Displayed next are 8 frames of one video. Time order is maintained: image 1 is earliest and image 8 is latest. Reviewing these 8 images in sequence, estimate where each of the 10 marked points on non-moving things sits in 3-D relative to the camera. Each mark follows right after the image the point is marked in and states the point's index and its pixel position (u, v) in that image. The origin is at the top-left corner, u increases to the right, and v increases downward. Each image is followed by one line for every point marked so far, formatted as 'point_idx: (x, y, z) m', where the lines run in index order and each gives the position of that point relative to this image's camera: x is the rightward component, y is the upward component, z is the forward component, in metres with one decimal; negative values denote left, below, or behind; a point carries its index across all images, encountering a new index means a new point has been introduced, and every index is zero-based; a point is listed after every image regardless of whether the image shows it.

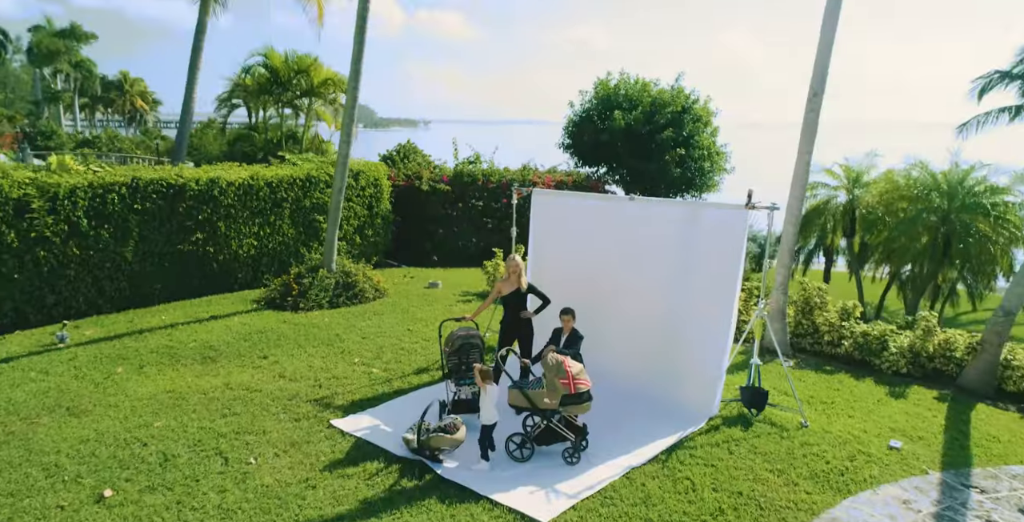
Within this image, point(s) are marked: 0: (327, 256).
0: (-3.5, 0.0, +11.5) m
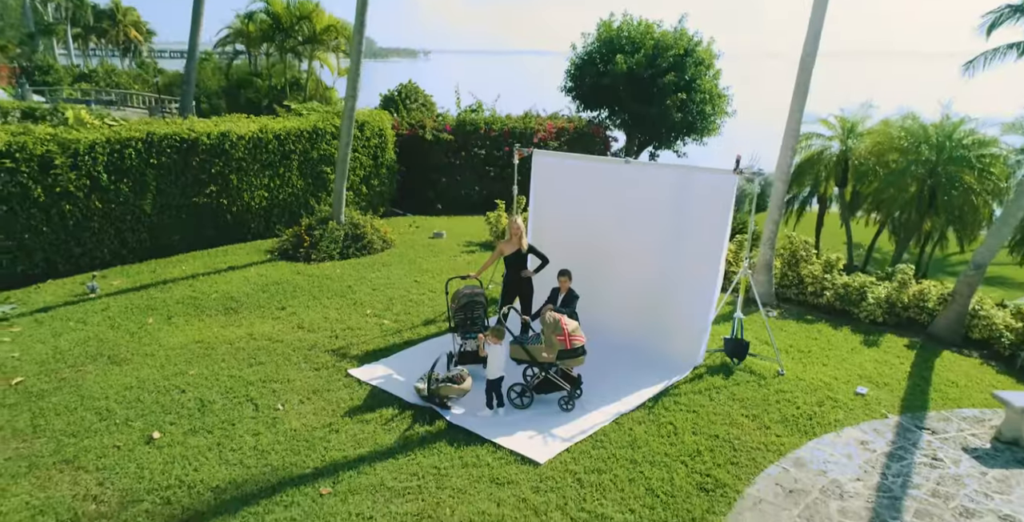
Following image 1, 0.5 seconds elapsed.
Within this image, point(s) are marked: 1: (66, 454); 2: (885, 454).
0: (-3.4, +1.0, +11.9) m
1: (-4.1, -1.7, +5.6) m
2: (+3.8, -1.9, +6.1) m
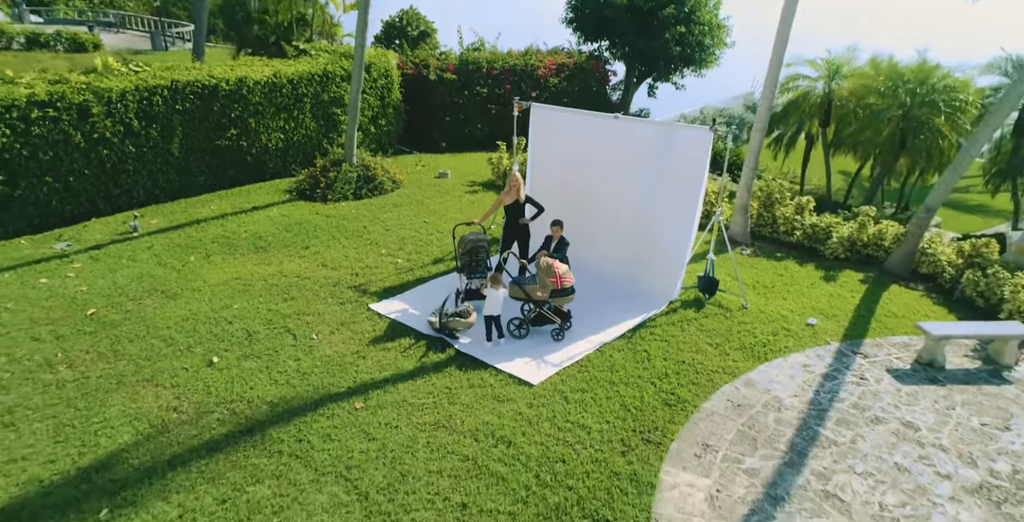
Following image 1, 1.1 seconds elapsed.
0: (-3.4, +2.3, +12.7) m
1: (-4.1, -1.2, +6.9) m
2: (+3.7, -1.4, +7.3) m
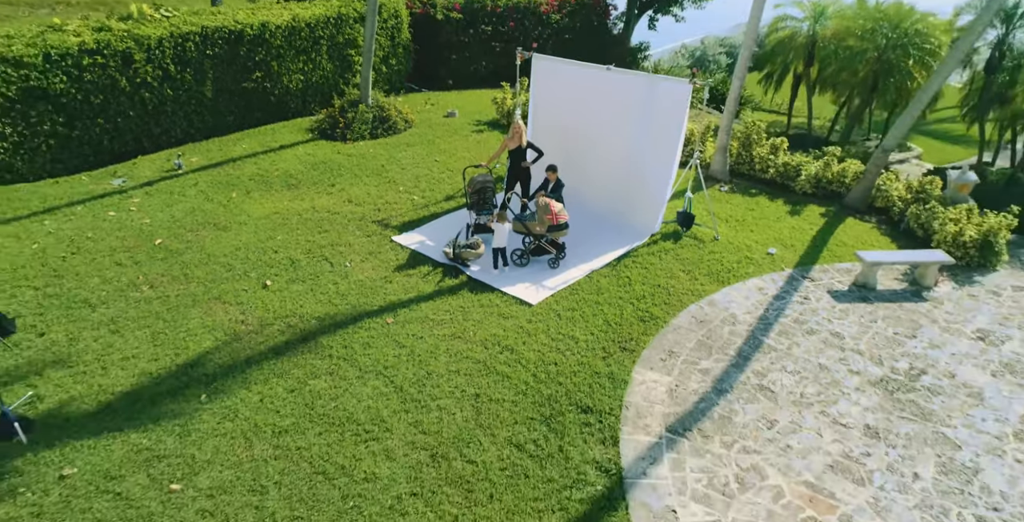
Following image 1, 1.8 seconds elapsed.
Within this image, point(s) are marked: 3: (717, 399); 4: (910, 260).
0: (-3.3, +3.8, +13.7) m
1: (-4.1, -0.4, +8.3) m
2: (+3.8, -0.5, +8.7) m
3: (+2.4, -1.6, +6.9) m
4: (+5.7, 0.0, +8.4) m
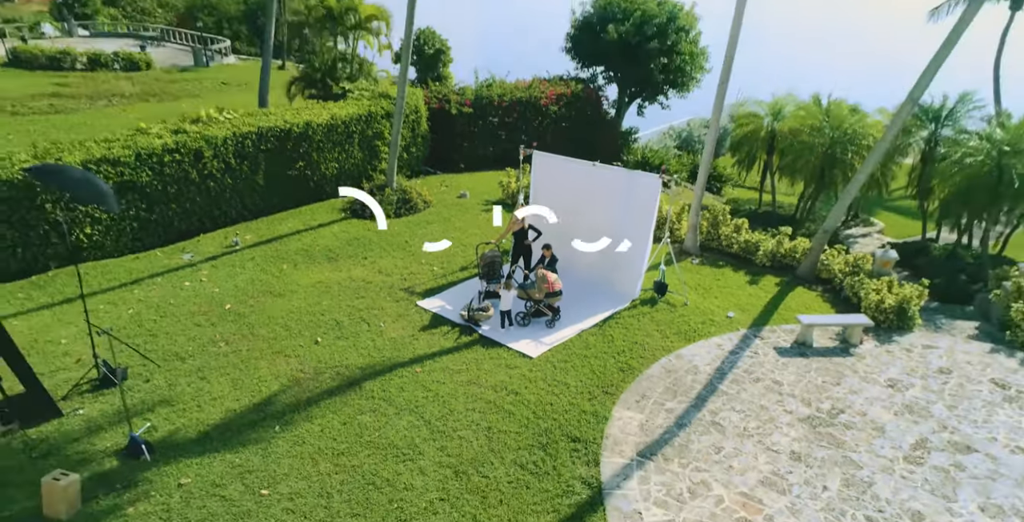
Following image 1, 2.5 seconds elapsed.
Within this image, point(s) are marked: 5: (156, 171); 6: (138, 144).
0: (-3.2, +2.2, +16.1) m
1: (-4.0, -1.5, +10.4) m
2: (+3.8, -1.6, +10.7) m
3: (+2.4, -2.5, +8.8) m
4: (+5.7, -1.0, +10.5) m
5: (-7.7, +1.9, +13.0) m
6: (-8.0, +2.5, +12.8) m
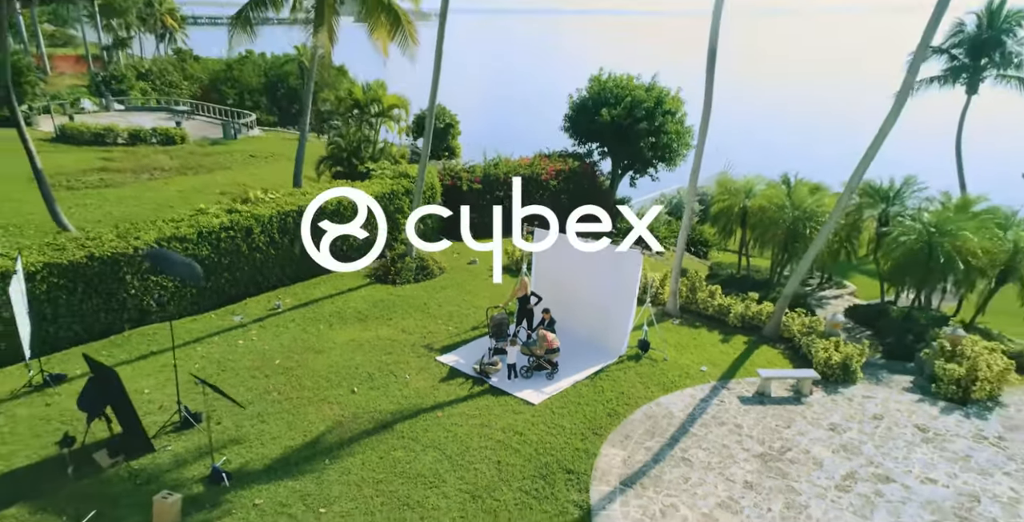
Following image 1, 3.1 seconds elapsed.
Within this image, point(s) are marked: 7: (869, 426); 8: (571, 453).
0: (-3.1, +0.4, +18.5) m
1: (-3.9, -2.8, +12.4) m
2: (+4.0, -2.9, +12.7) m
3: (+2.5, -3.6, +10.8) m
4: (+5.8, -2.3, +12.5) m
5: (-7.6, +0.4, +15.4) m
6: (-7.8, +0.9, +15.2) m
7: (+6.8, -3.1, +11.5) m
8: (+1.1, -3.5, +11.0) m
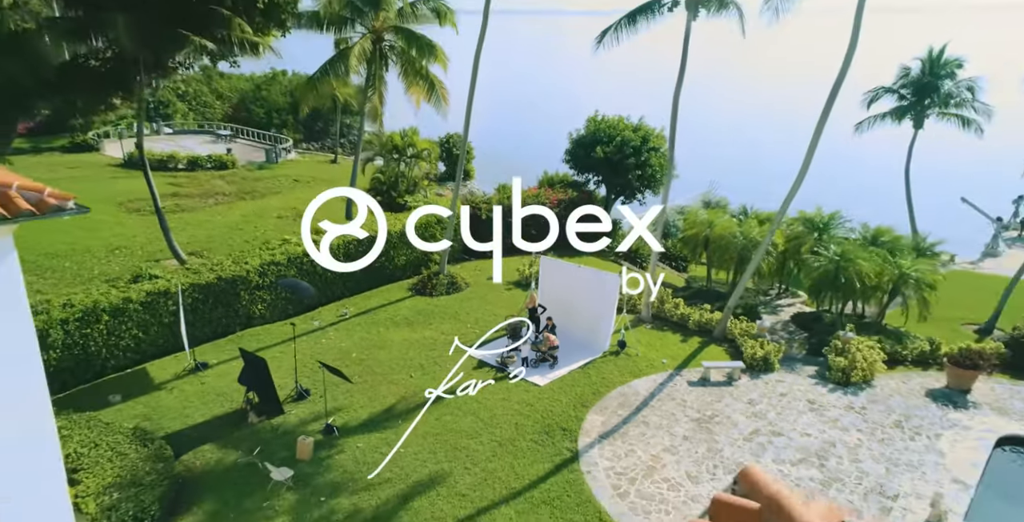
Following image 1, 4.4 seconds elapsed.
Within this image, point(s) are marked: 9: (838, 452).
0: (-2.7, -0.2, +23.5) m
1: (-3.6, -3.4, +17.4) m
2: (+4.3, -3.5, +17.6) m
3: (+2.9, -4.3, +15.7) m
4: (+6.2, -3.0, +17.4) m
5: (-7.2, -0.2, +20.4) m
6: (-7.5, +0.3, +20.2) m
7: (+7.2, -3.8, +16.5) m
8: (+1.4, -4.1, +15.9) m
9: (+7.7, -4.5, +14.2) m
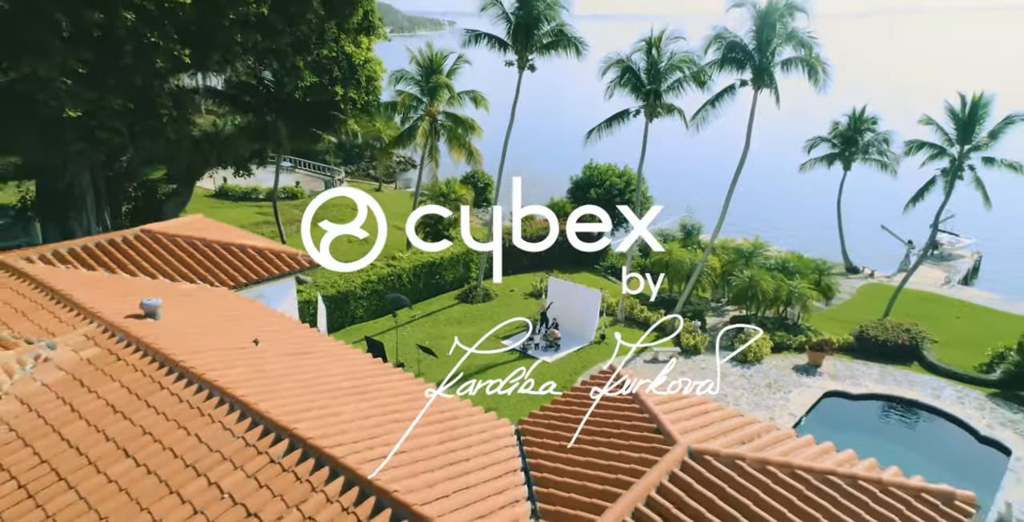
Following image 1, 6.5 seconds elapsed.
0: (-1.8, -1.2, +33.0) m
1: (-2.8, -4.3, +27.0) m
2: (+5.1, -4.5, +27.2) m
3: (+3.7, -5.2, +25.2) m
4: (+7.0, -3.9, +26.9) m
5: (-6.4, -1.1, +30.0) m
6: (-6.6, -0.6, +29.8) m
7: (+8.0, -4.7, +26.0) m
8: (+2.2, -5.1, +25.5) m
9: (+8.5, -5.4, +23.7) m
